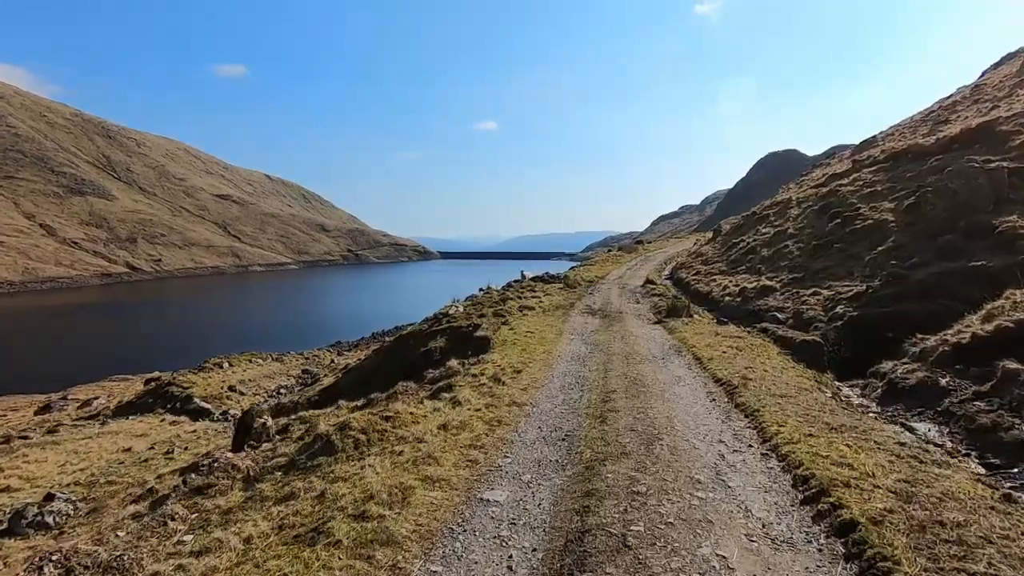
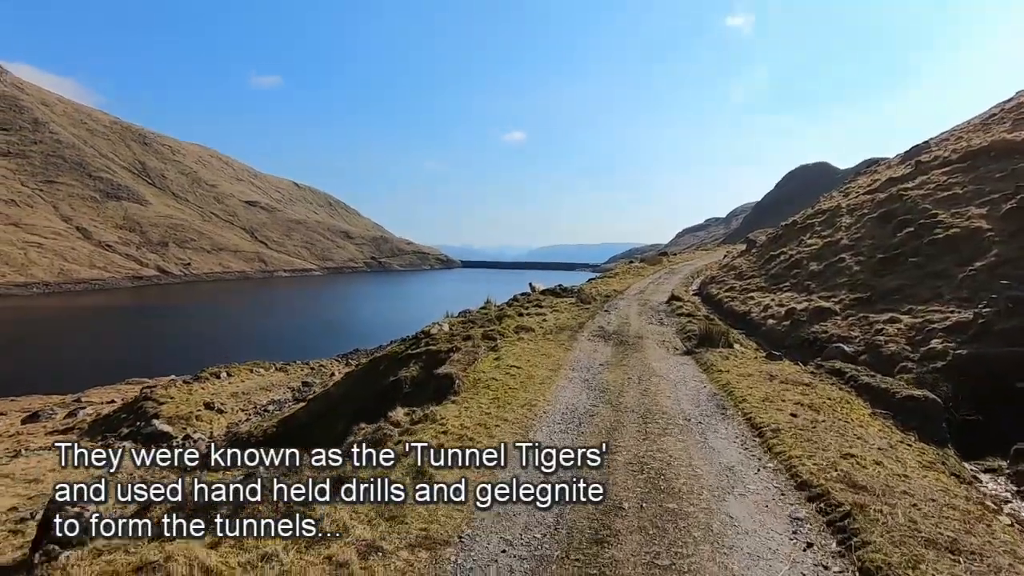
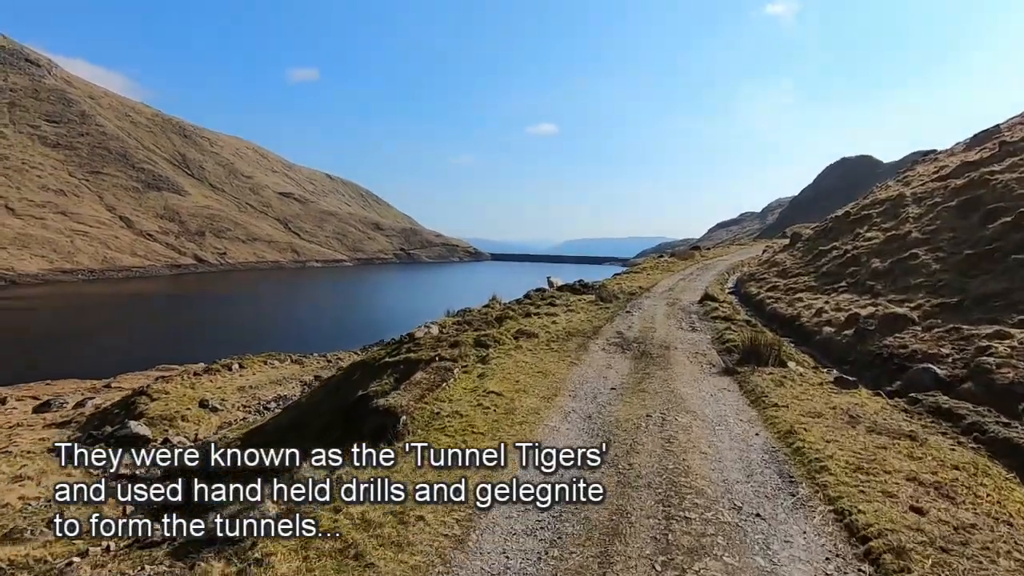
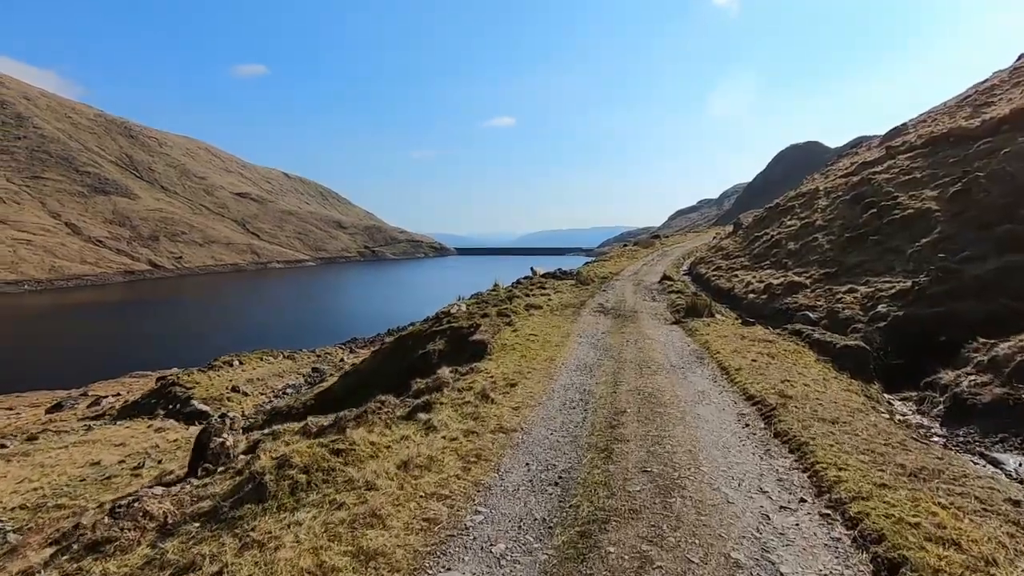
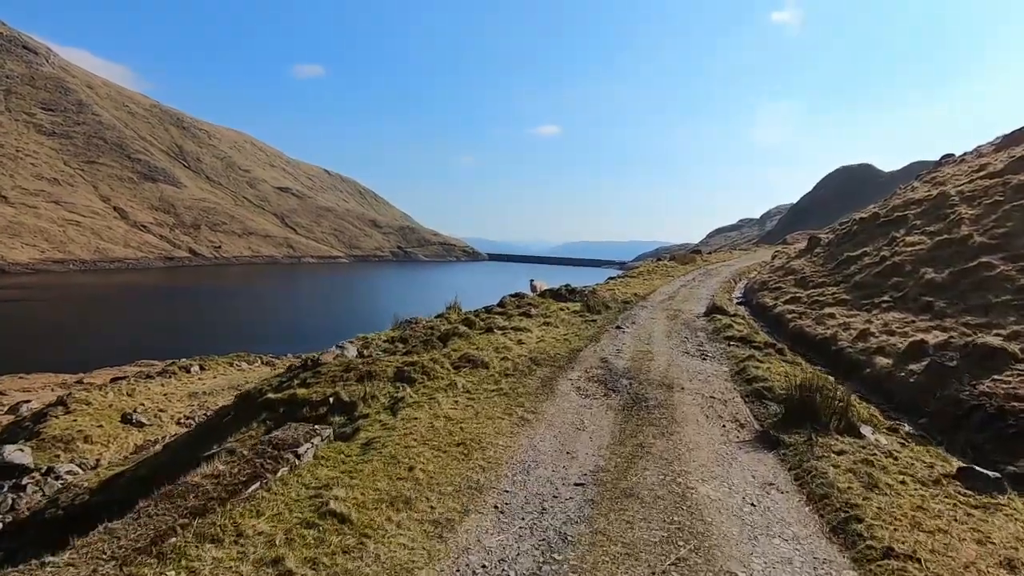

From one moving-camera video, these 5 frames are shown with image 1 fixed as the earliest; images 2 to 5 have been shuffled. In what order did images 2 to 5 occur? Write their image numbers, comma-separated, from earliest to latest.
4, 2, 3, 5
